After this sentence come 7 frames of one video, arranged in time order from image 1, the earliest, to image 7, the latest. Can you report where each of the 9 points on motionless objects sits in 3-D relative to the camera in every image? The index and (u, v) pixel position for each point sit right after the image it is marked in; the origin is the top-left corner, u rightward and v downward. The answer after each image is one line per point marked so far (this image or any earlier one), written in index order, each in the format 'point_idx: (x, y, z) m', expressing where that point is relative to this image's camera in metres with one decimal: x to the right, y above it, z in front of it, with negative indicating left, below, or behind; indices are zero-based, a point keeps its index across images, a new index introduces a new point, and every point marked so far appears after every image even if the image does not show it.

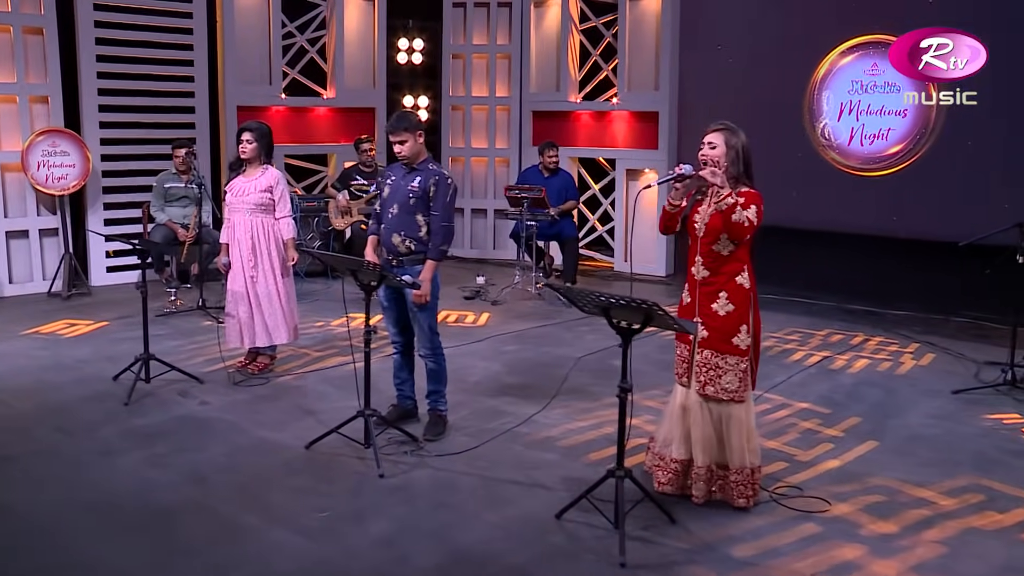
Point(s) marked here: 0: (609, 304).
0: (+0.3, 0.0, +2.9) m
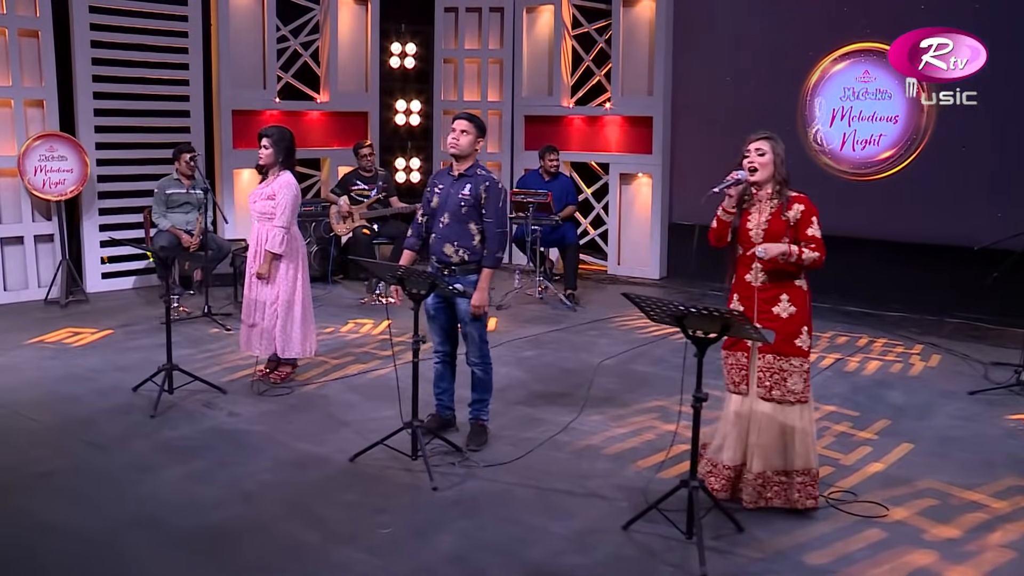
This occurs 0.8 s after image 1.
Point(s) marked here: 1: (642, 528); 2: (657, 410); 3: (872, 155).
0: (+0.6, -0.1, +2.9) m
1: (+0.5, -0.9, +3.1) m
2: (+0.8, -0.7, +4.8) m
3: (+3.2, +1.2, +8.2) m
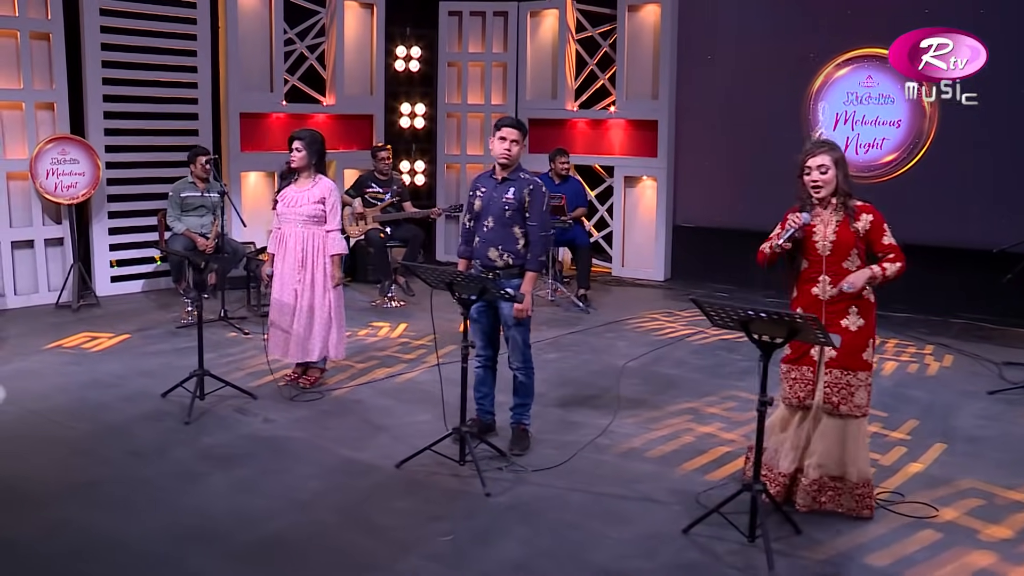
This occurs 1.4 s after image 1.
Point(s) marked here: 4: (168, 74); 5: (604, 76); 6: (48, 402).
0: (+0.8, -0.1, +2.9) m
1: (+0.7, -0.9, +3.2) m
2: (+1.0, -0.7, +4.8) m
3: (+3.3, +1.2, +8.3) m
4: (-3.1, +1.9, +8.1) m
5: (+1.0, +2.4, +10.0) m
6: (-2.6, -0.6, +5.0) m
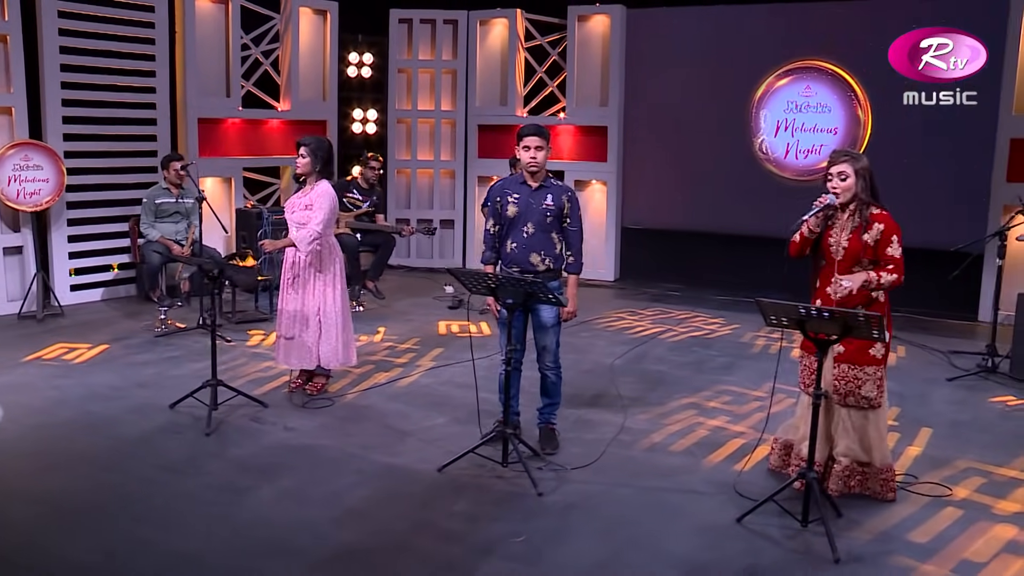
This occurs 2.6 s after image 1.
0: (+1.0, -0.1, +3.2) m
1: (+0.9, -0.9, +3.5) m
2: (+1.0, -0.7, +5.1) m
3: (+3.0, +1.2, +8.8) m
4: (-3.4, +1.8, +7.9) m
5: (+0.5, +2.3, +10.3) m
6: (-2.5, -0.7, +4.9) m
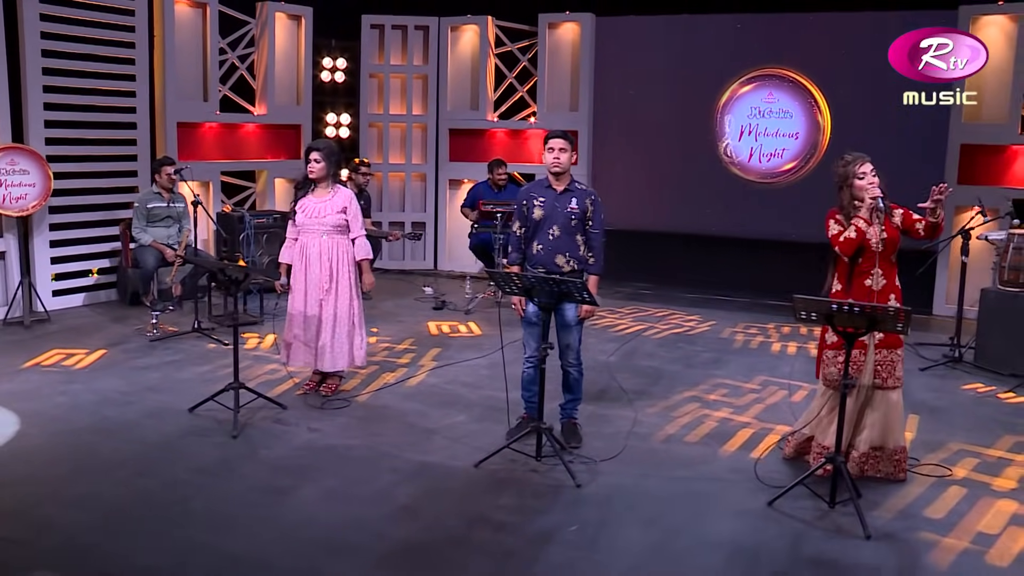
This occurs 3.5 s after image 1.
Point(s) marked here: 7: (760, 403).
0: (+1.2, -0.1, +3.5) m
1: (+1.1, -0.9, +3.7) m
2: (+1.1, -0.7, +5.4) m
3: (+2.8, +1.2, +9.2) m
4: (-3.6, +1.8, +7.9) m
5: (+0.1, +2.3, +10.5) m
6: (-2.4, -0.7, +4.9) m
7: (+1.5, -0.7, +5.4) m
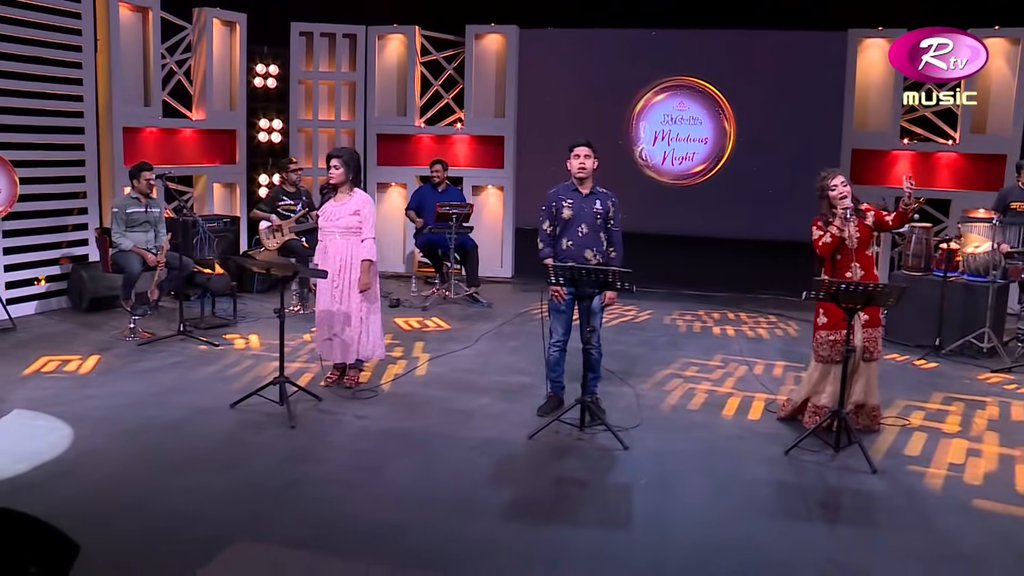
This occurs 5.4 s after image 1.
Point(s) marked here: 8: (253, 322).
0: (+1.6, 0.0, +4.3) m
1: (+1.4, -0.8, +4.5) m
2: (+1.1, -0.6, +6.1) m
3: (+2.1, +1.4, +10.2) m
4: (-3.9, +1.7, +7.8) m
5: (-0.8, +2.4, +11.0) m
6: (-2.3, -0.8, +5.1) m
7: (+1.5, -0.6, +6.2) m
8: (-2.2, -0.3, +7.8) m
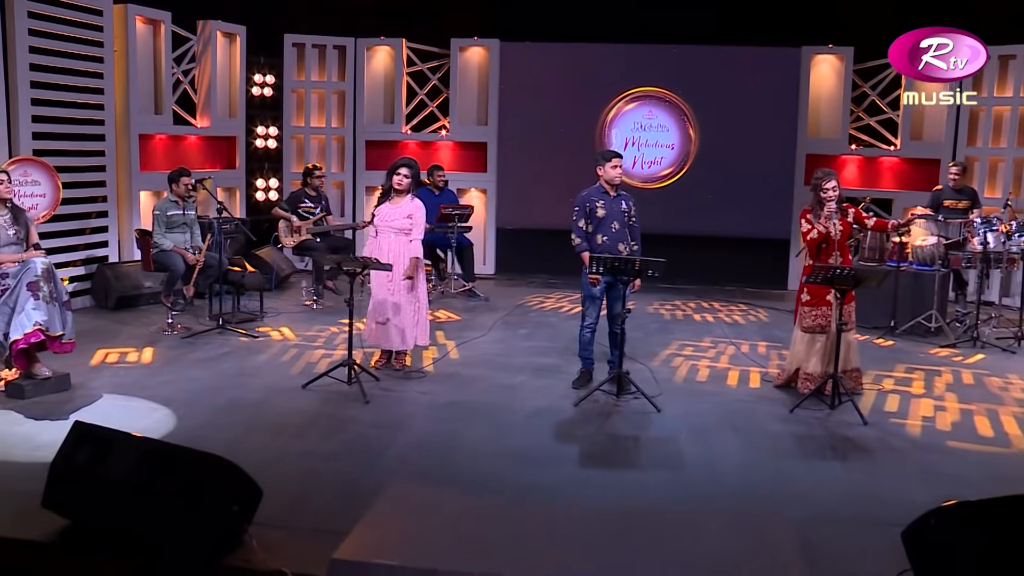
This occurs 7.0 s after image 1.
0: (+1.9, +0.1, +5.2) m
1: (+1.7, -0.7, +5.4) m
2: (+1.3, -0.5, +7.0) m
3: (+1.9, +1.4, +11.2) m
4: (-3.9, +1.7, +8.3) m
5: (-1.0, +2.4, +11.7) m
6: (-2.0, -0.7, +5.7) m
7: (+1.7, -0.5, +7.2) m
8: (-2.2, -0.3, +8.4) m
